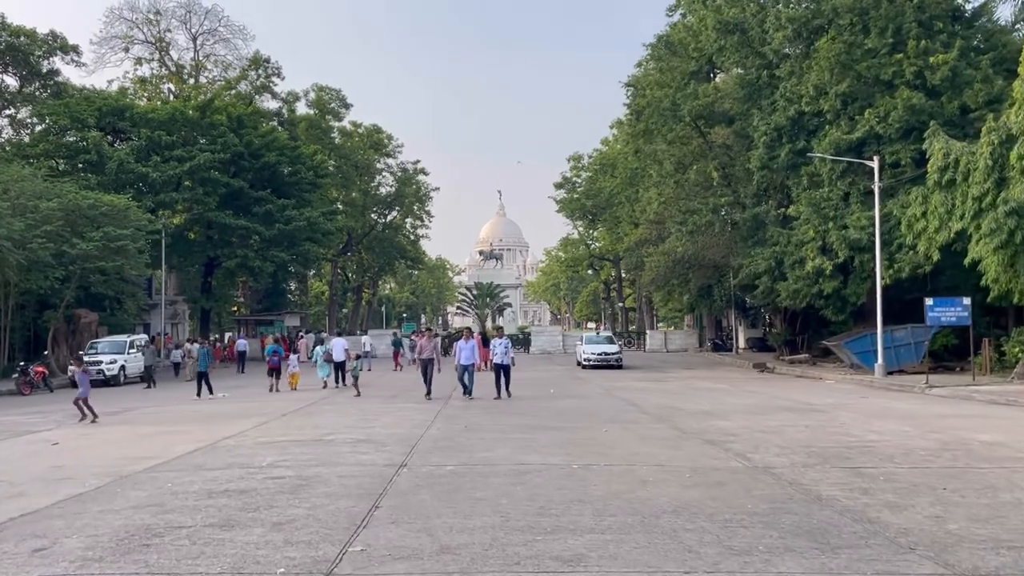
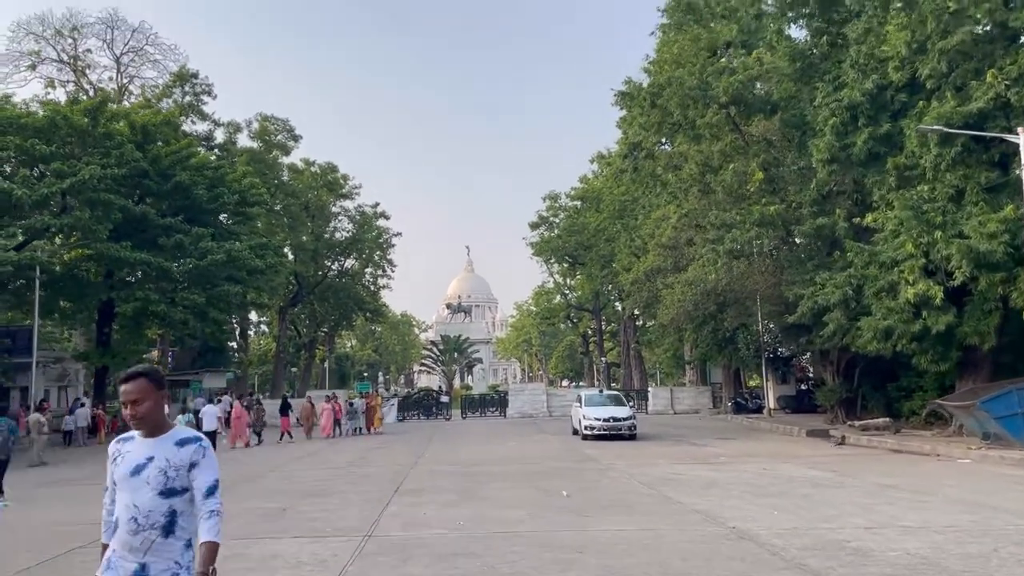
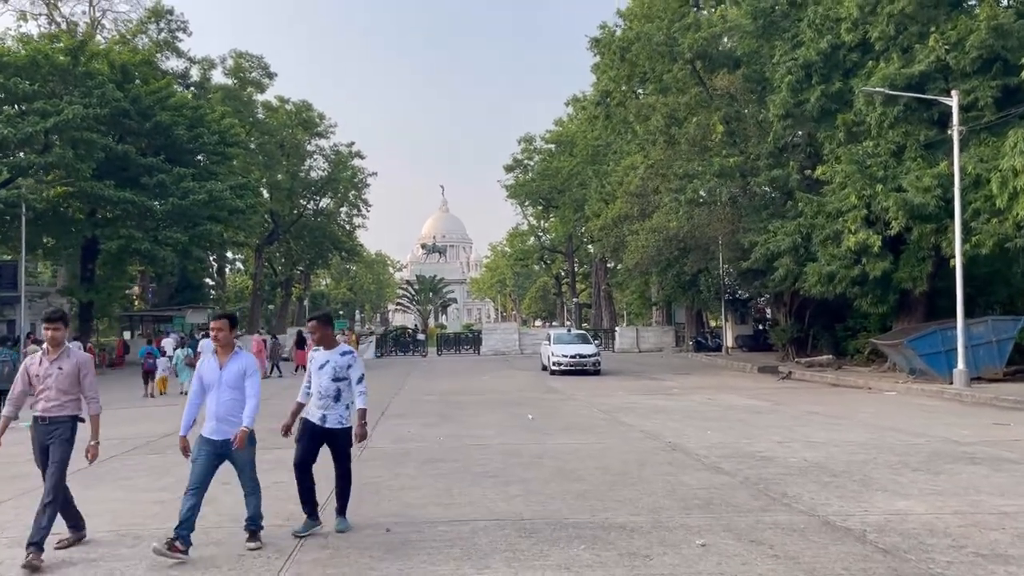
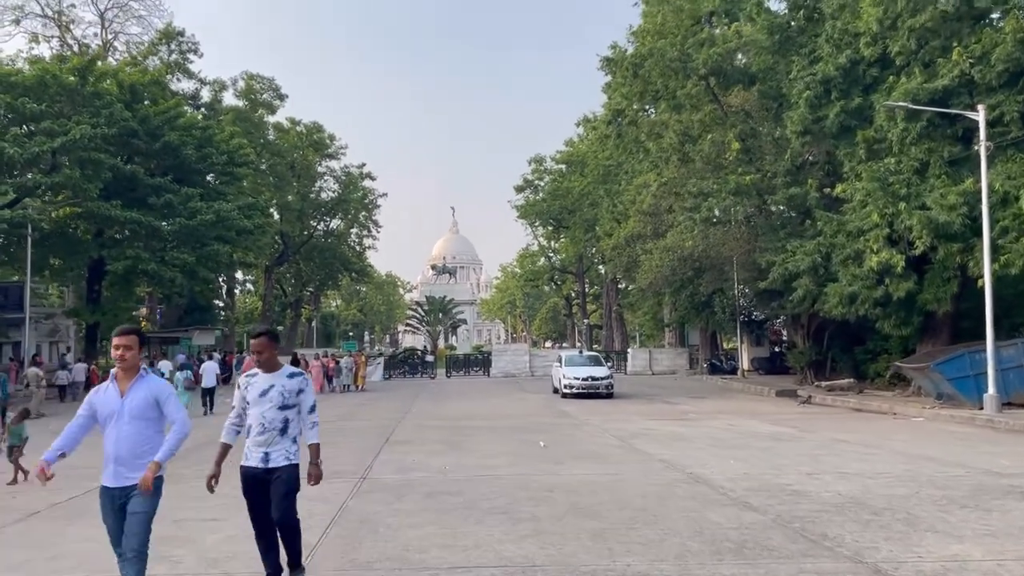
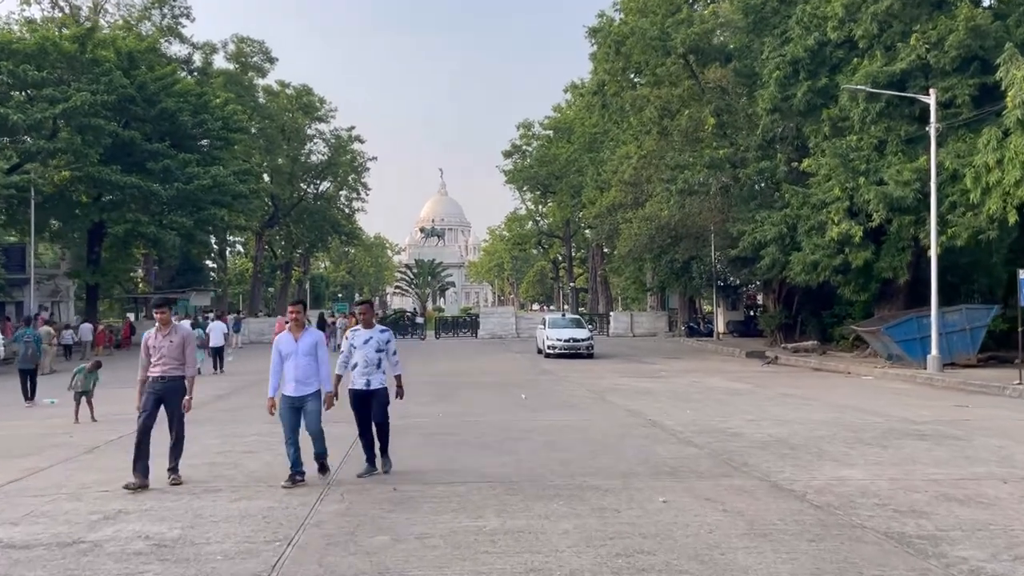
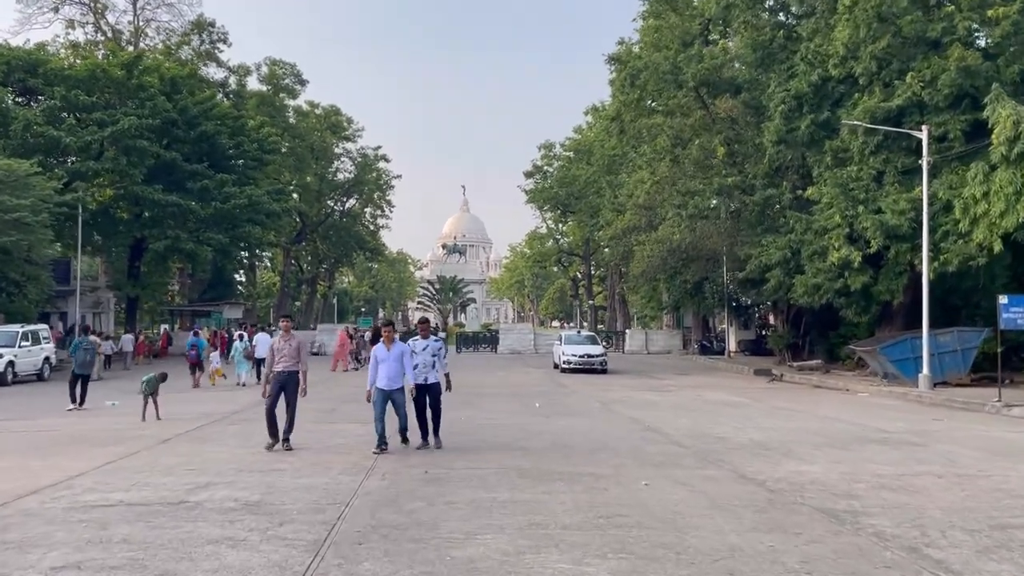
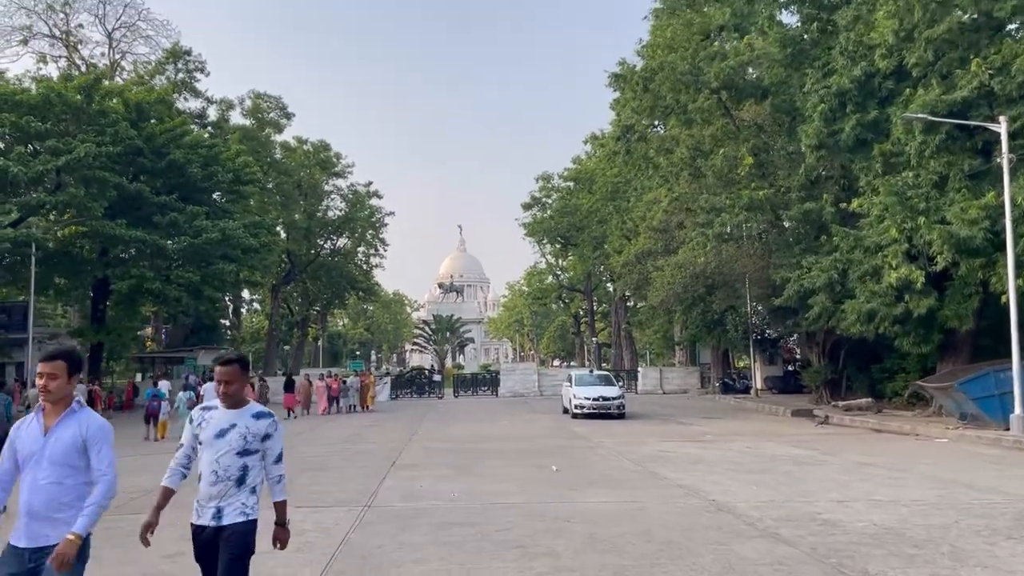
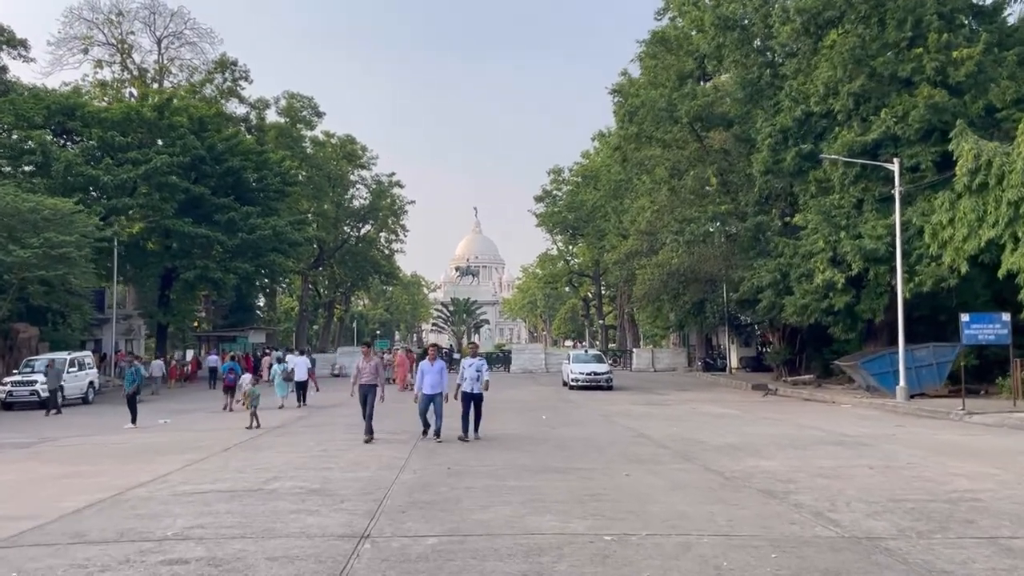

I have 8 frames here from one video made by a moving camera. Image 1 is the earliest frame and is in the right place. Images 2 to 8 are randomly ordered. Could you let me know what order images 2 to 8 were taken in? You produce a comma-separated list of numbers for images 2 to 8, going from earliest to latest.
8, 6, 5, 3, 4, 7, 2
